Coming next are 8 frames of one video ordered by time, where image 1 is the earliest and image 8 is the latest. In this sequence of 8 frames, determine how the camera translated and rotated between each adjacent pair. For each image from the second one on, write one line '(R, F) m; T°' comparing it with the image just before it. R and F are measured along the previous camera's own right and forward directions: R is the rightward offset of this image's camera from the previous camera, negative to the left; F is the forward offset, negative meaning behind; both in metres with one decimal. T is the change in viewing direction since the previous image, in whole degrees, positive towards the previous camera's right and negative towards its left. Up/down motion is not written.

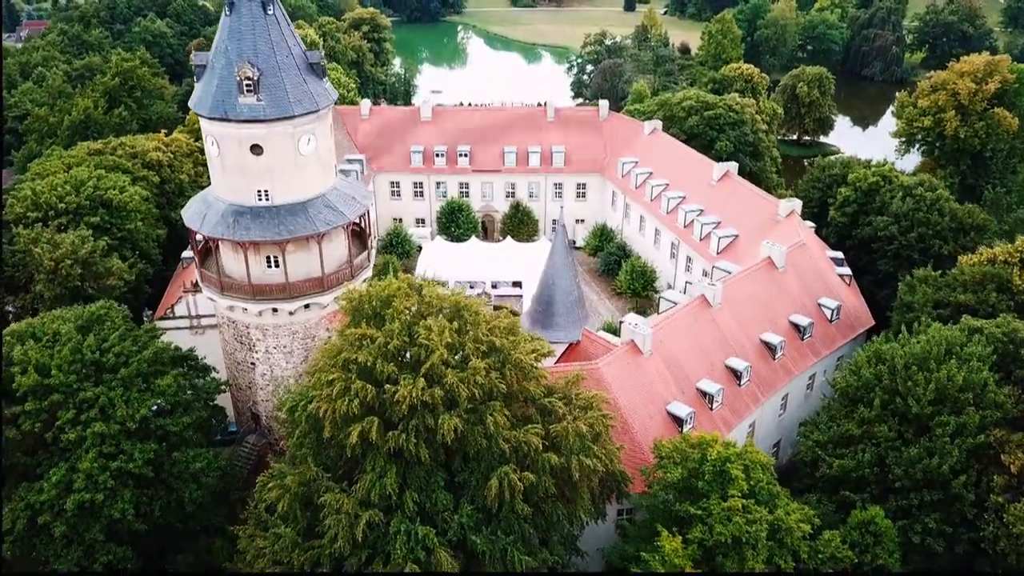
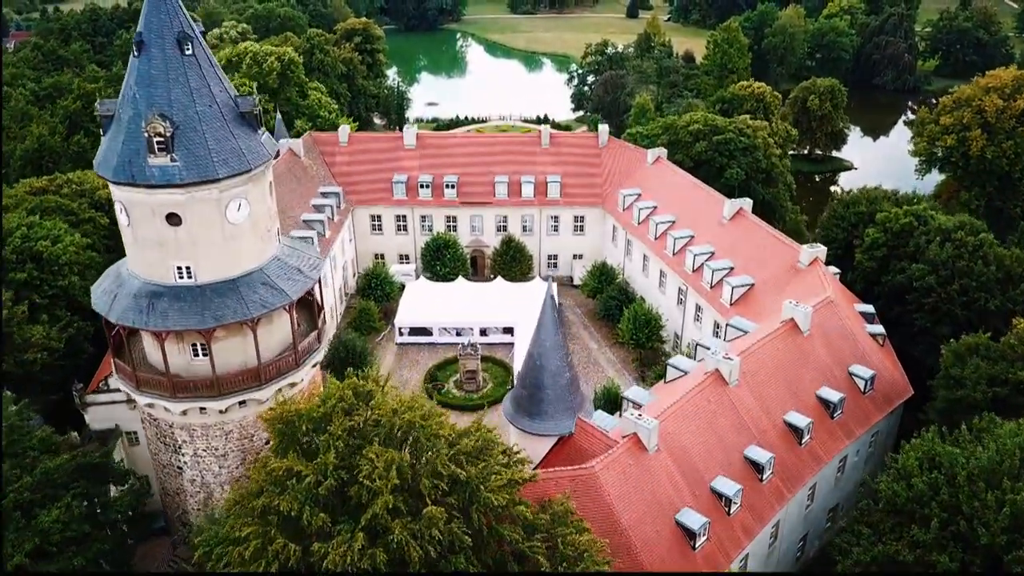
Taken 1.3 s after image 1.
(+0.9, +5.1) m; 0°
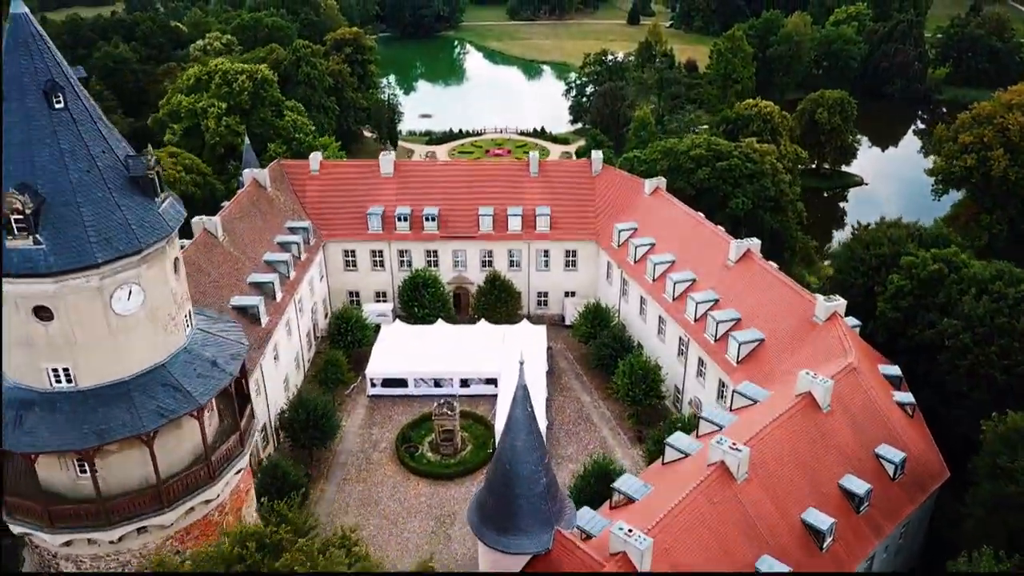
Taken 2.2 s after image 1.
(+1.2, +4.6) m; 0°
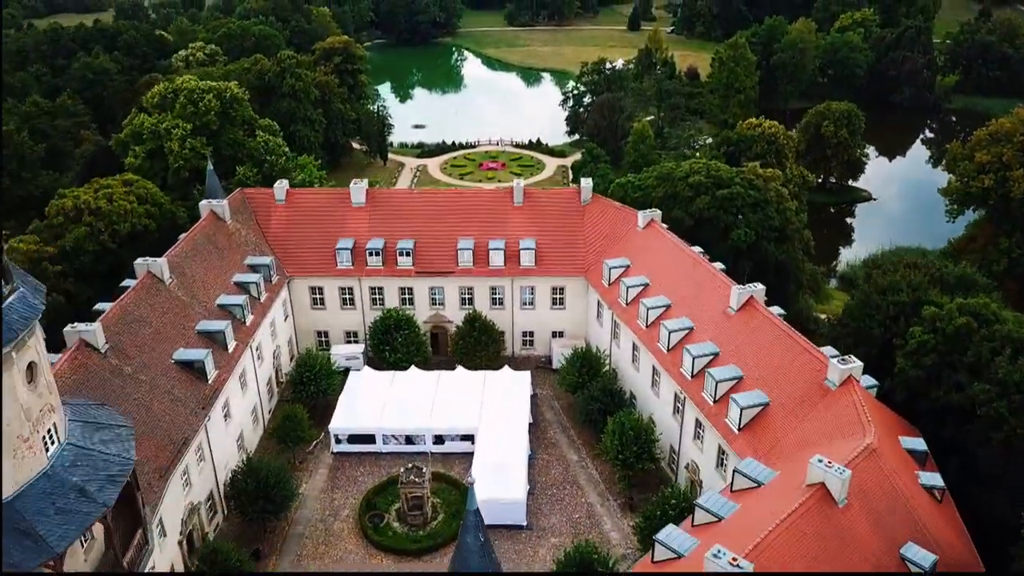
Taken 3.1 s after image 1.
(+1.3, +4.2) m; 0°
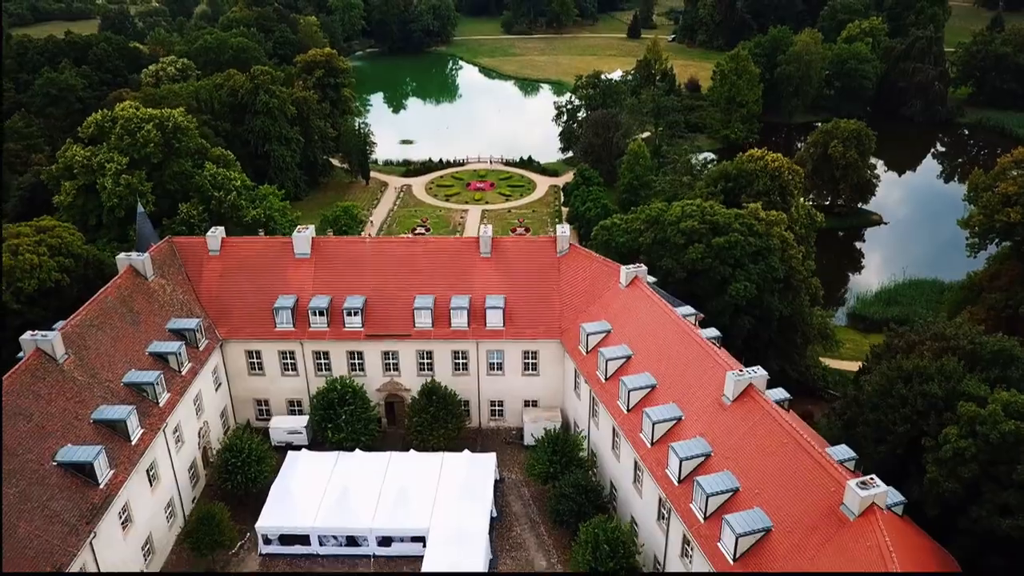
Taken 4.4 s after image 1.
(+2.1, +6.0) m; 0°
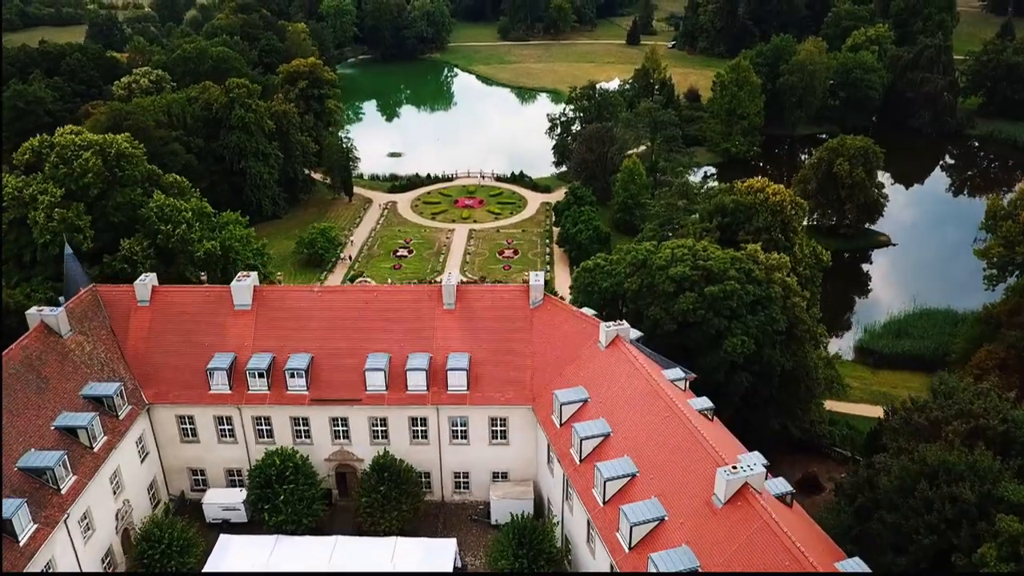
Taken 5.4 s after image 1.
(+1.8, +4.8) m; 0°
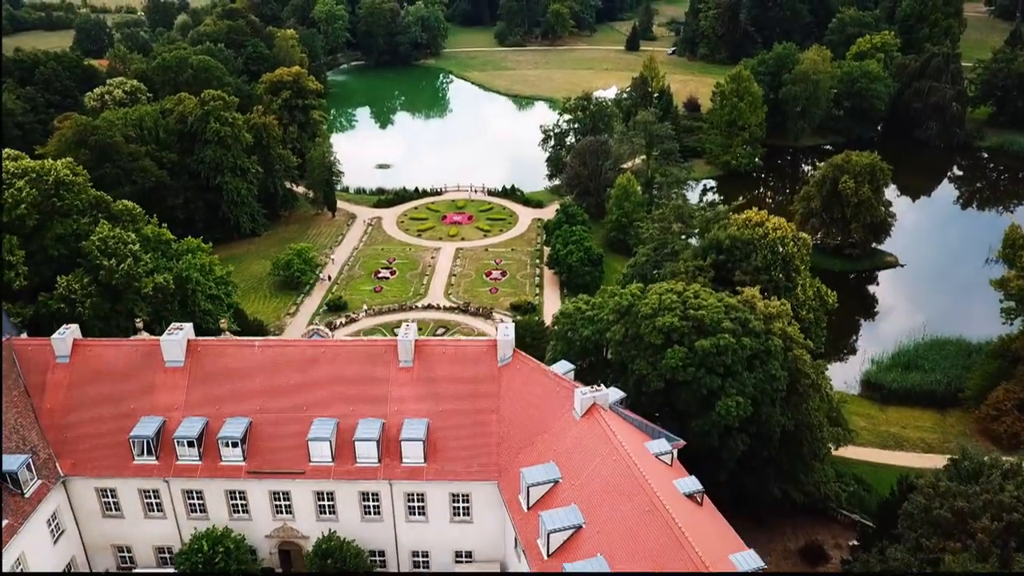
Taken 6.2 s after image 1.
(+1.6, +4.3) m; 0°
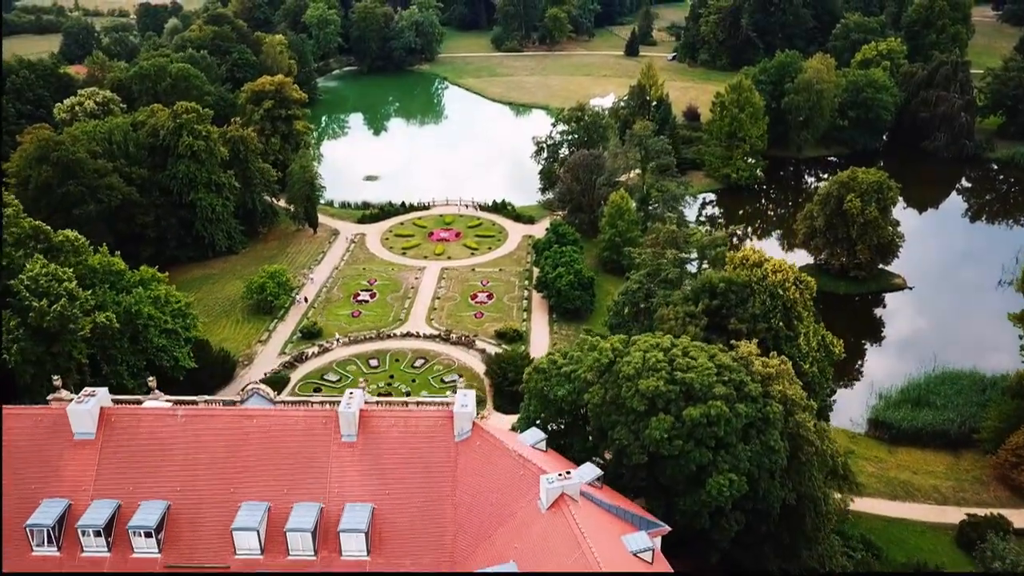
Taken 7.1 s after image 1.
(+1.6, +4.3) m; 0°
